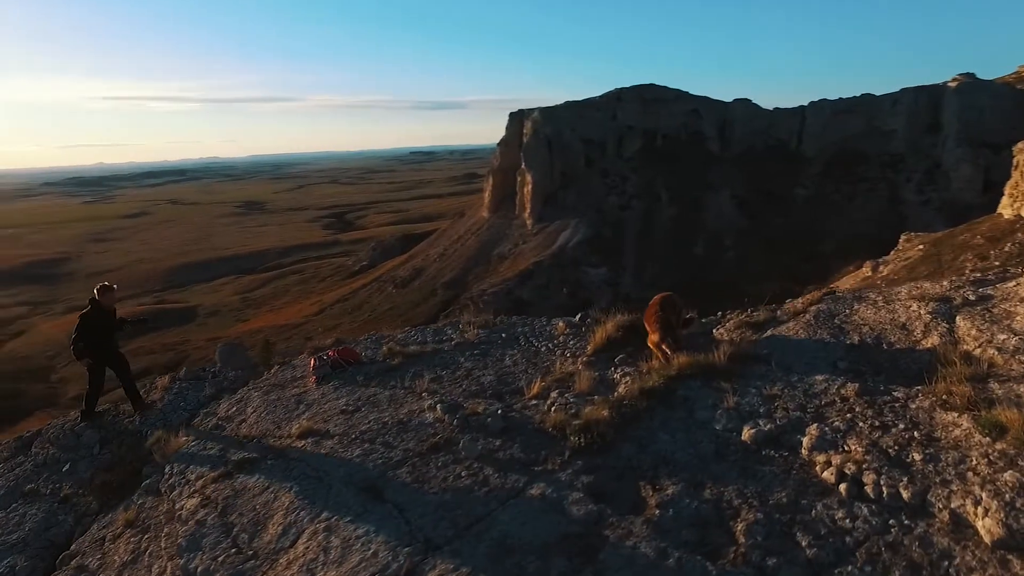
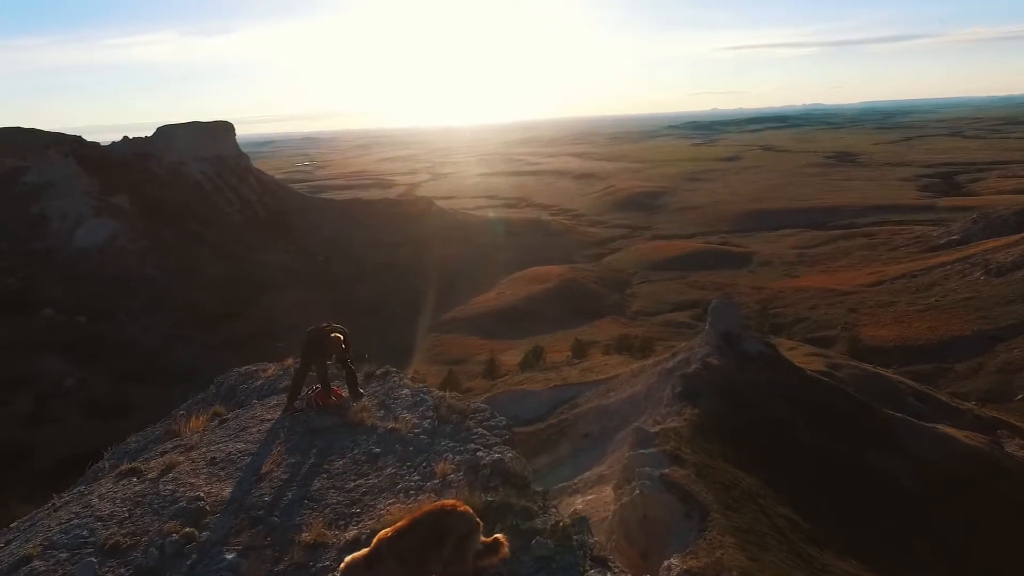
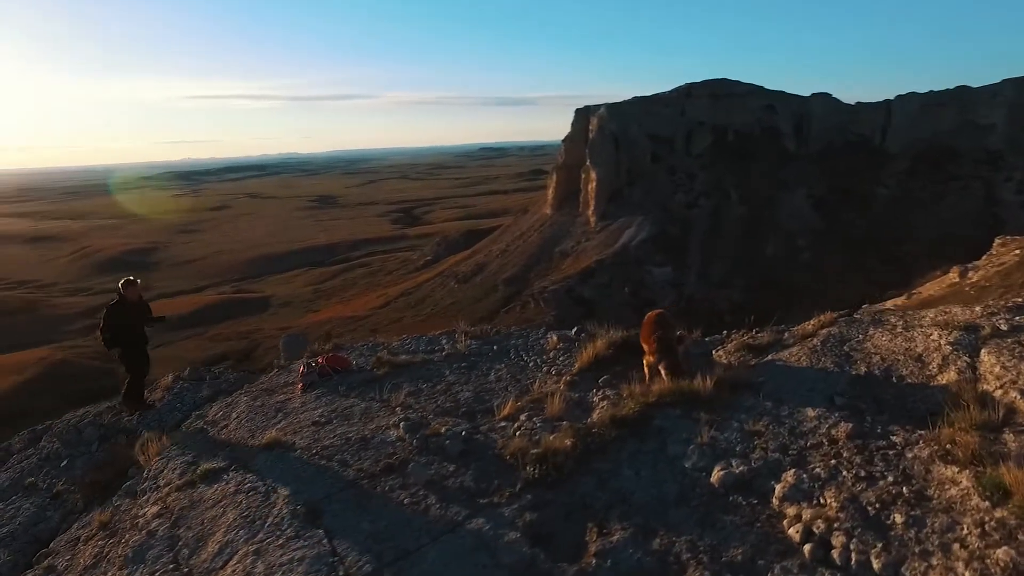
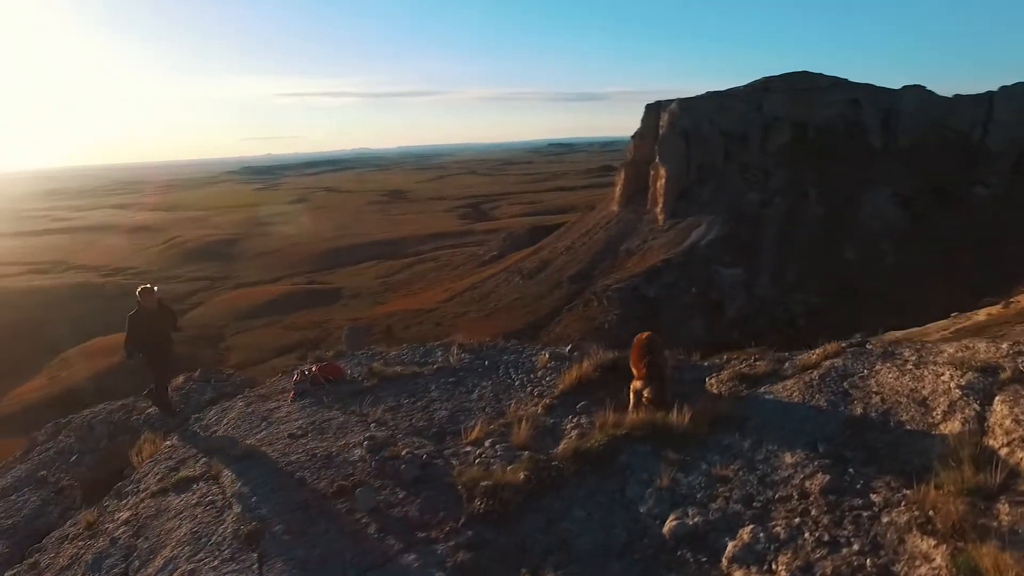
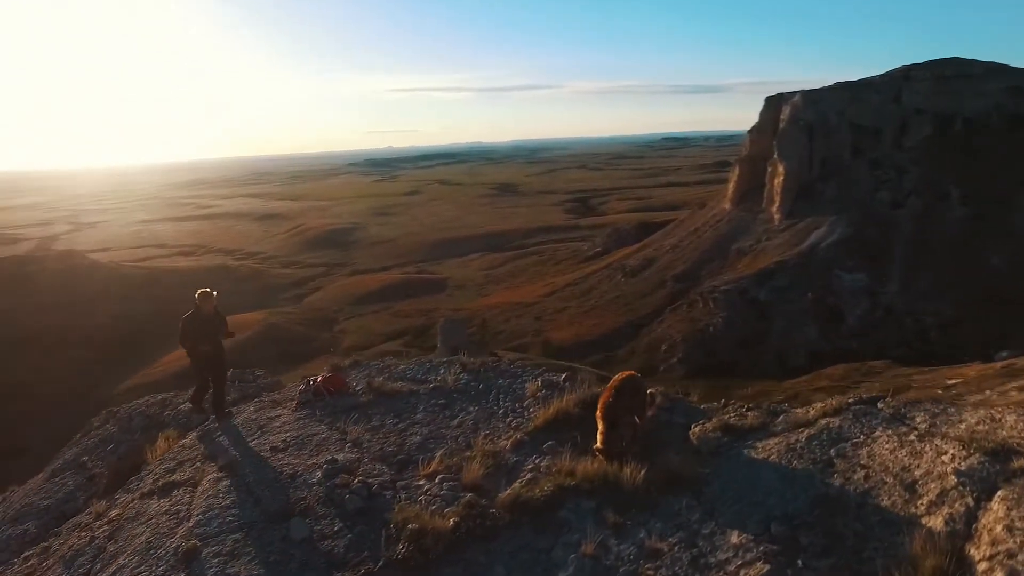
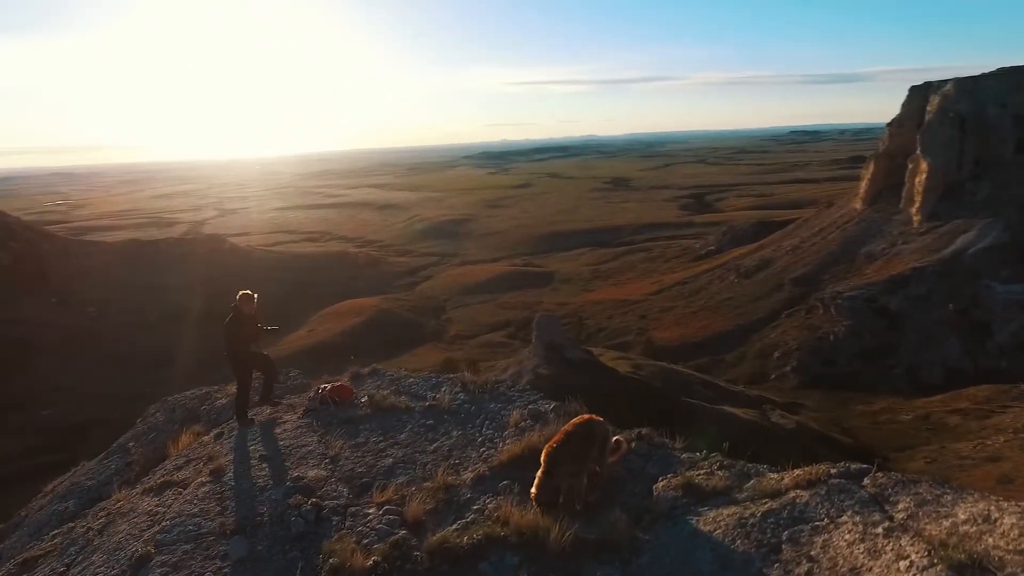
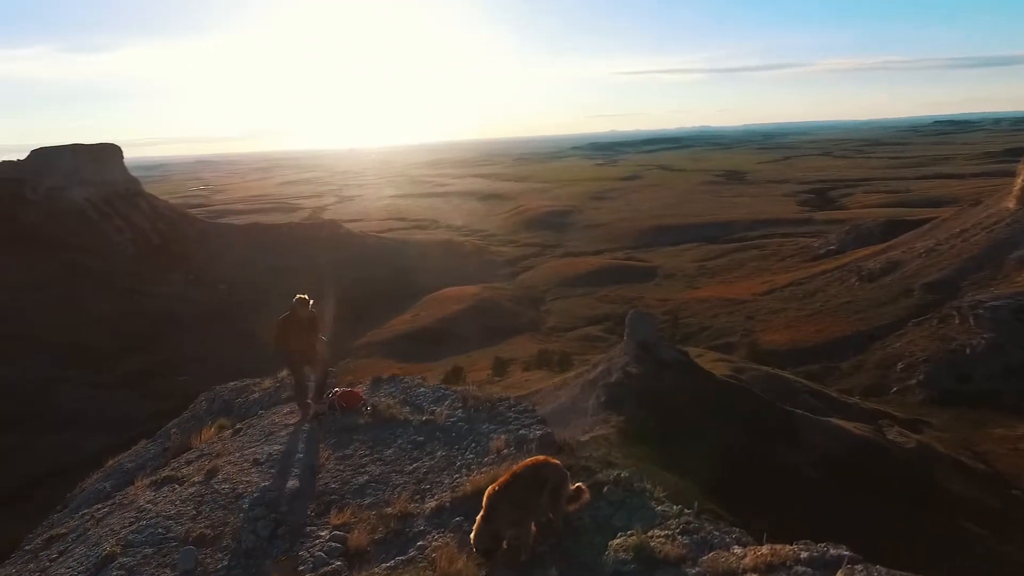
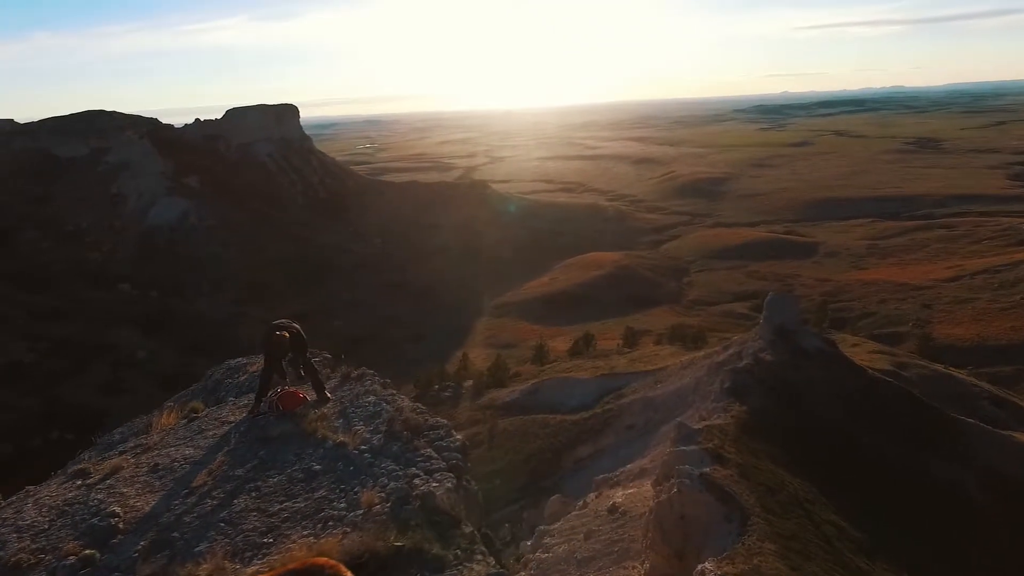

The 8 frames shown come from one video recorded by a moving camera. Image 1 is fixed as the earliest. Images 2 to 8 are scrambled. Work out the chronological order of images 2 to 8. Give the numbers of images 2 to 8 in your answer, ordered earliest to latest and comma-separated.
3, 4, 5, 6, 7, 2, 8
